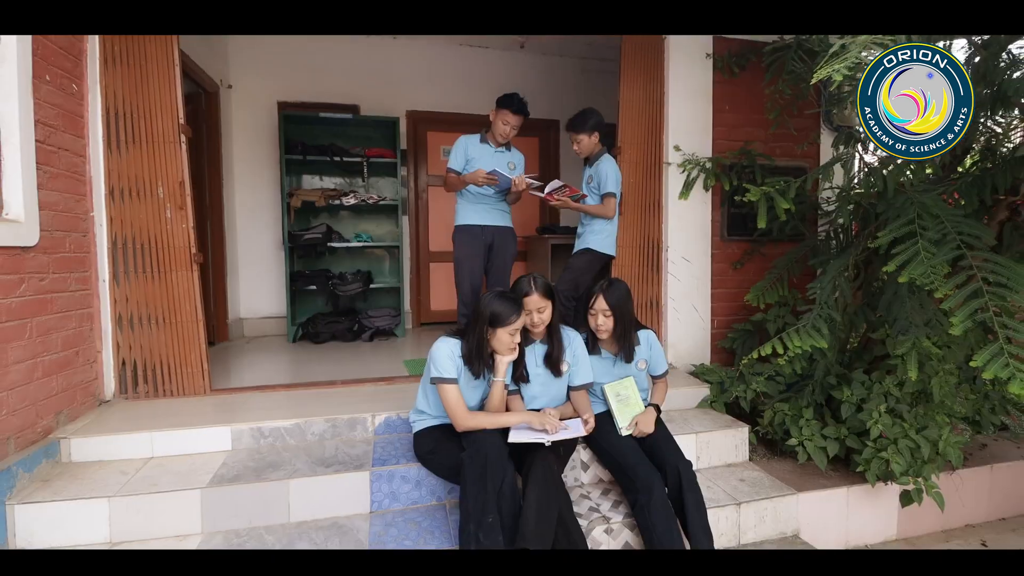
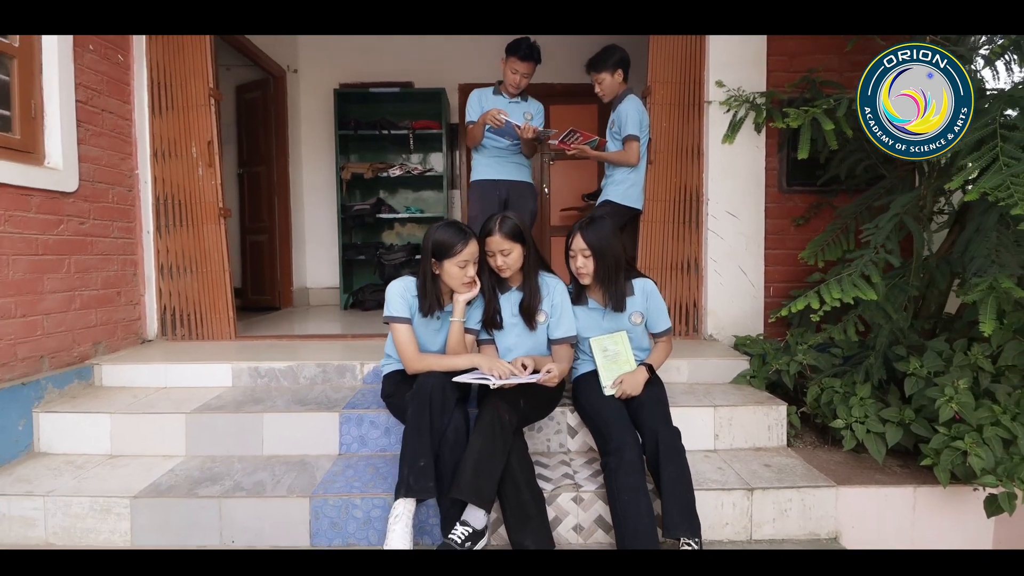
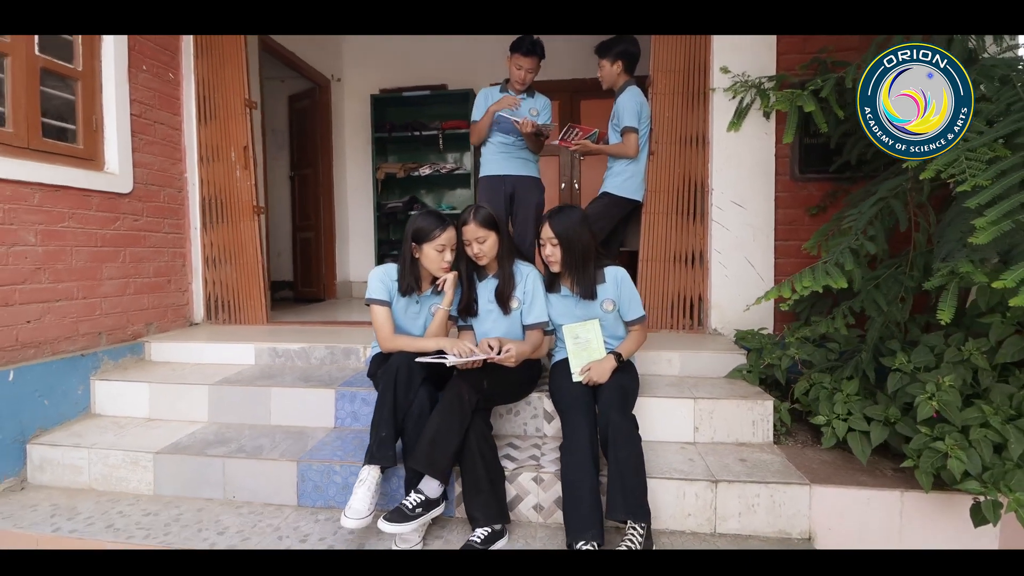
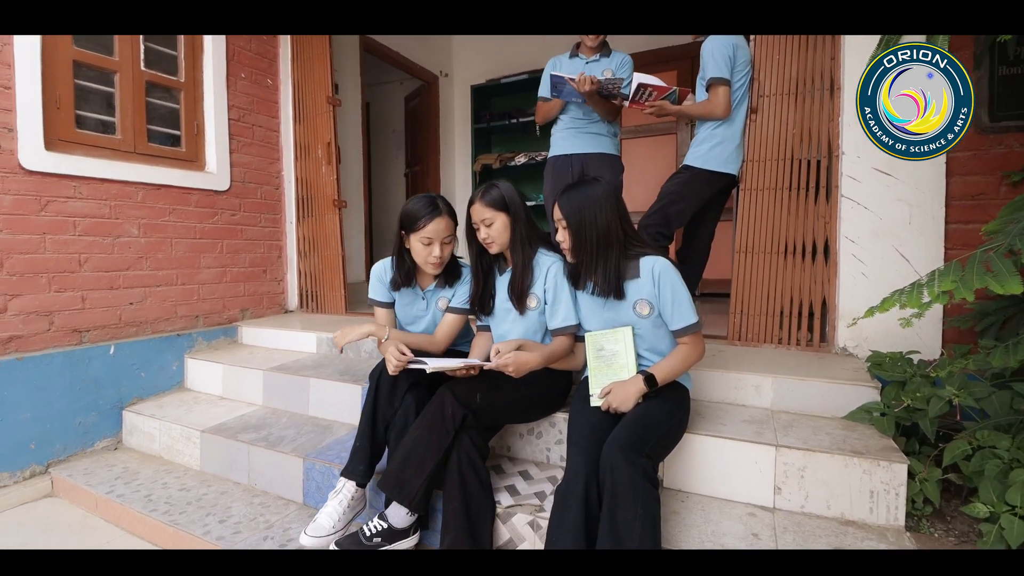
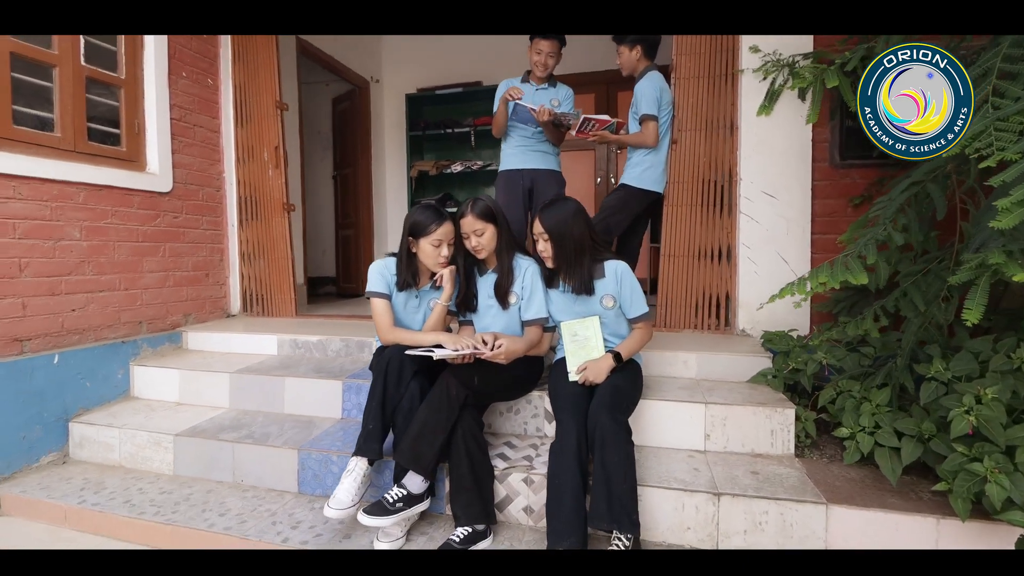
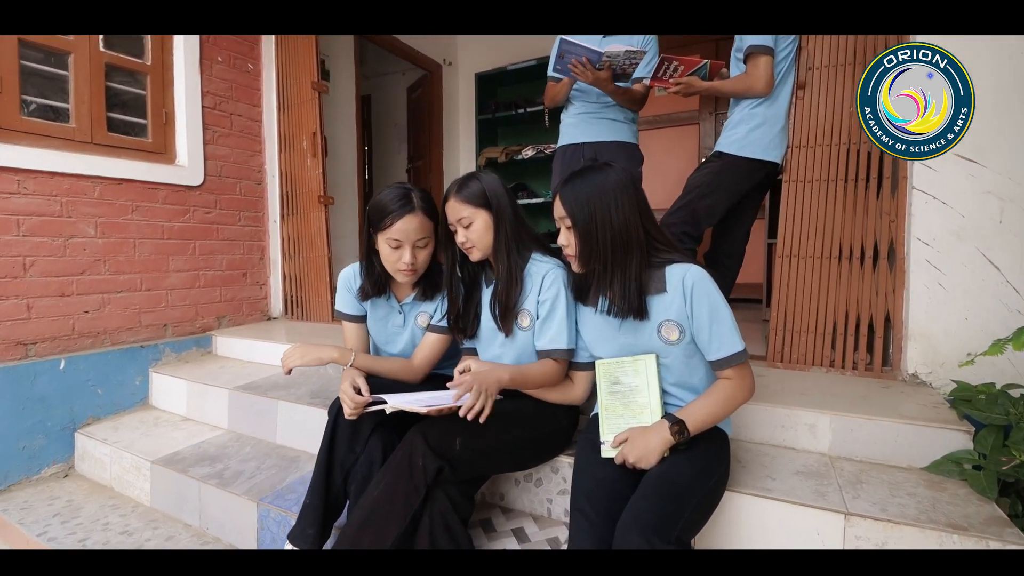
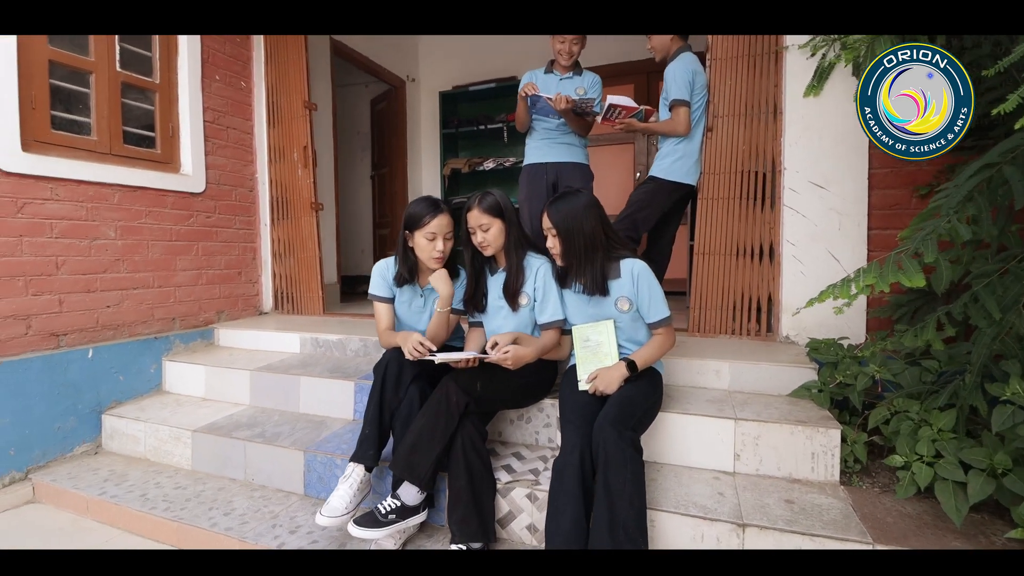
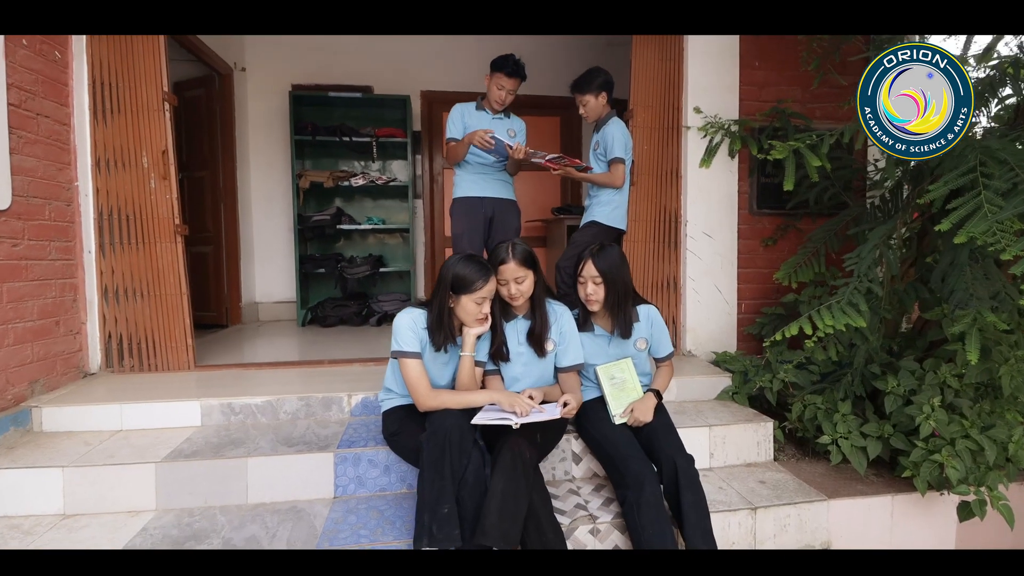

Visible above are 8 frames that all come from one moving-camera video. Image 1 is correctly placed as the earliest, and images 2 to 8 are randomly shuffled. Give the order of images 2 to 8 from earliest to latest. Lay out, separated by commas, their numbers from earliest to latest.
8, 2, 3, 5, 7, 4, 6
